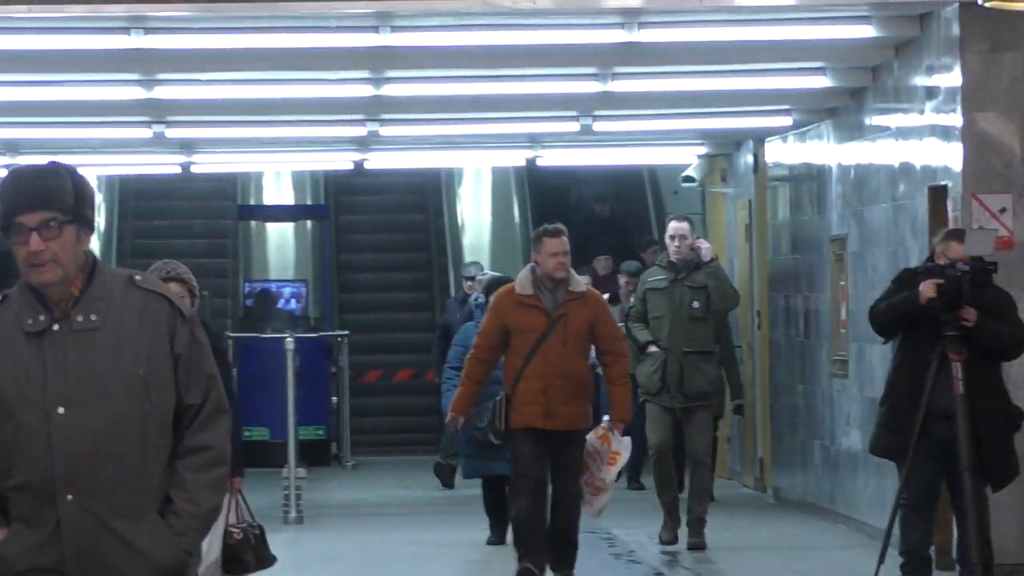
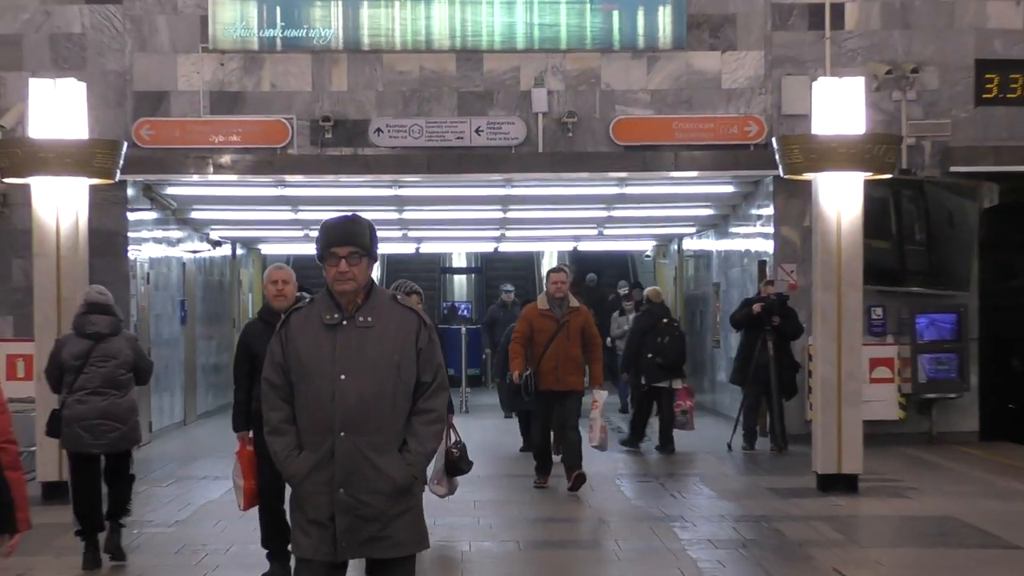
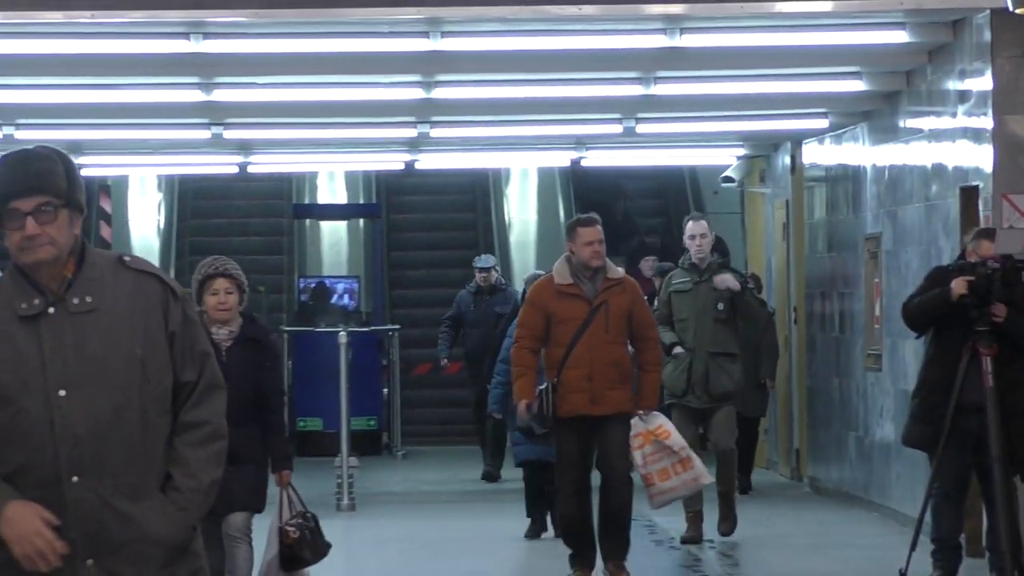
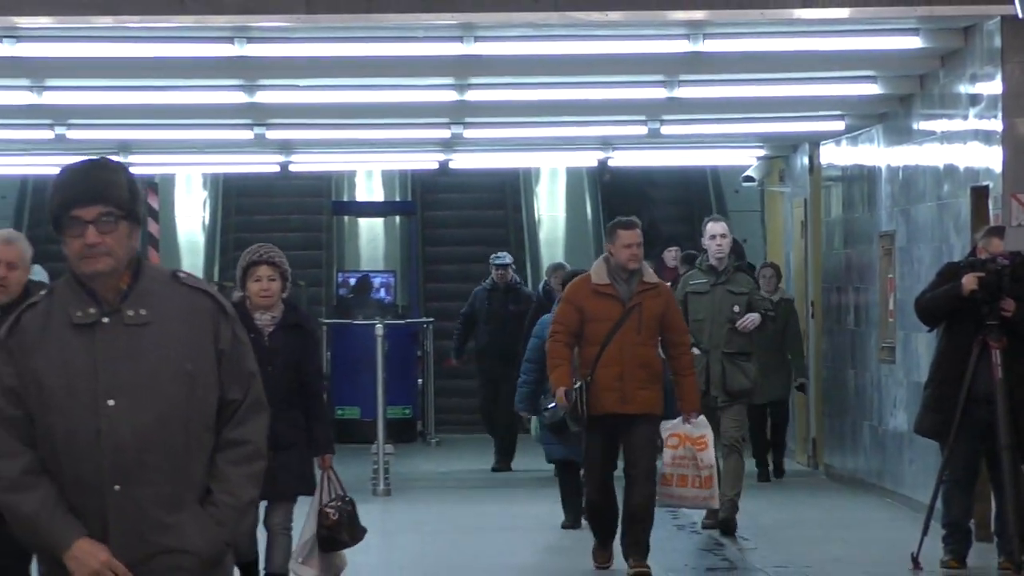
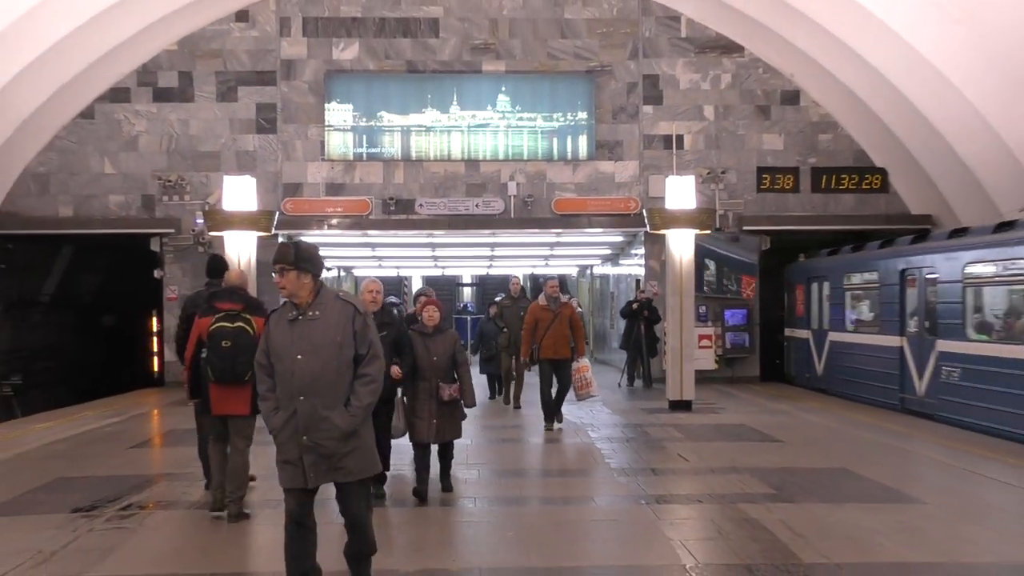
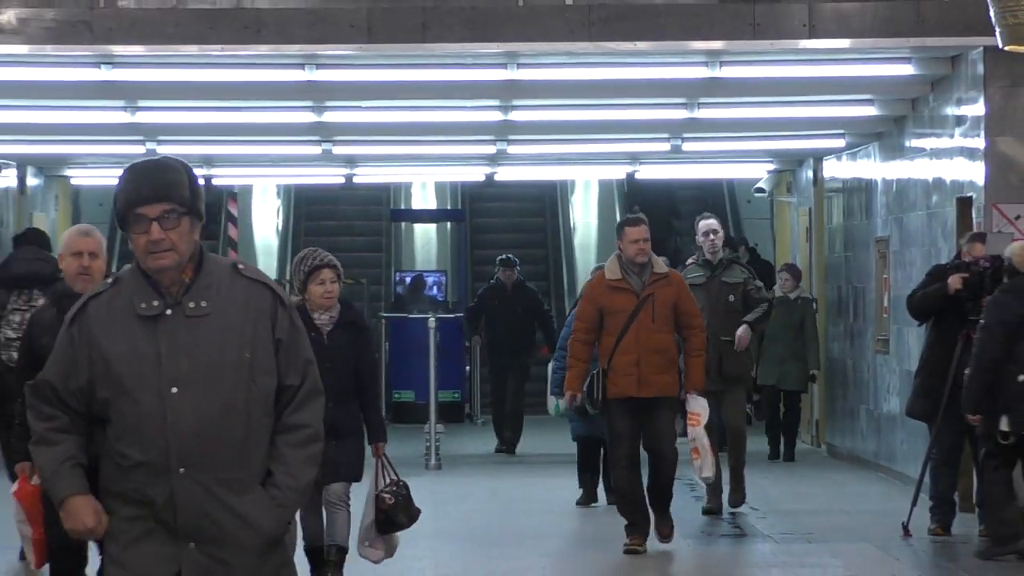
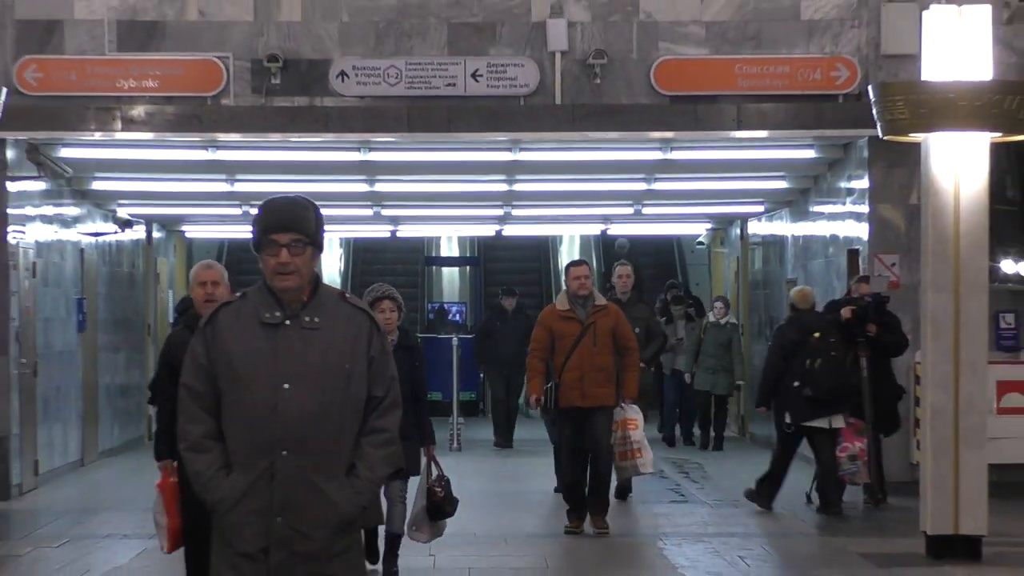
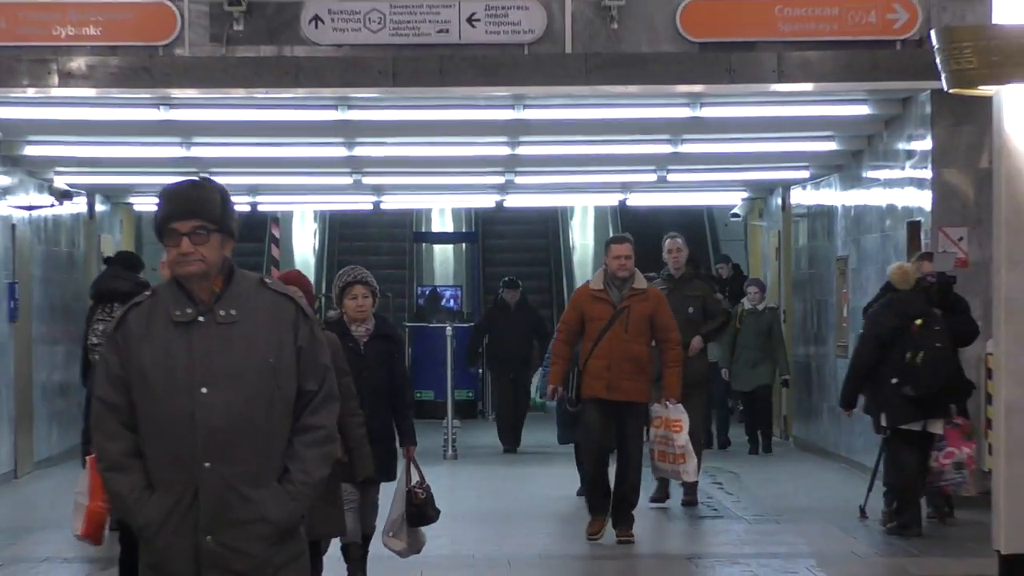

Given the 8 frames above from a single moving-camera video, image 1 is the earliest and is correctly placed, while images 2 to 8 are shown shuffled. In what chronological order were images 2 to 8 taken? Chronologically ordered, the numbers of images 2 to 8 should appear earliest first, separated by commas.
3, 4, 6, 8, 7, 2, 5
